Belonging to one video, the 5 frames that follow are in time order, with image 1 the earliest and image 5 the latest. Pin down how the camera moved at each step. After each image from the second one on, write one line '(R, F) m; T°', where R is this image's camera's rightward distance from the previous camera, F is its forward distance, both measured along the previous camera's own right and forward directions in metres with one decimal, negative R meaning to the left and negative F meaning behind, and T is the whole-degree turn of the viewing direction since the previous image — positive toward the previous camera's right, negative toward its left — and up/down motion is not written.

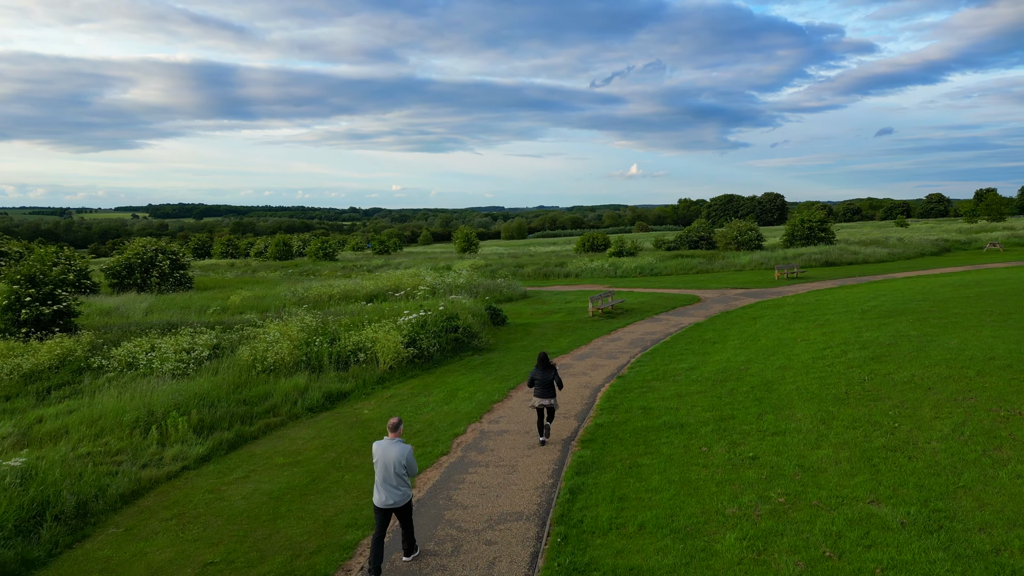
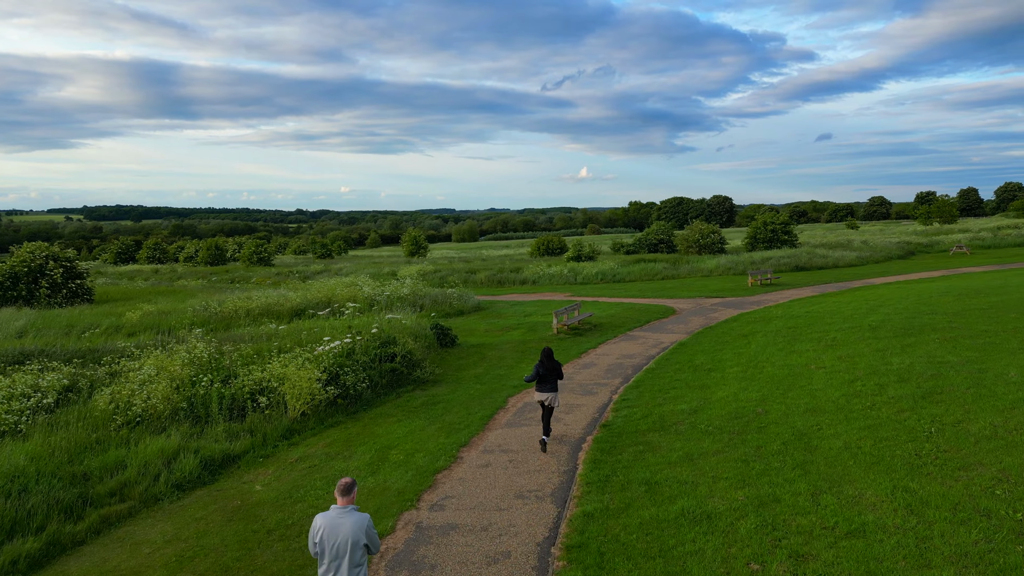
(0.0, +3.5) m; +4°
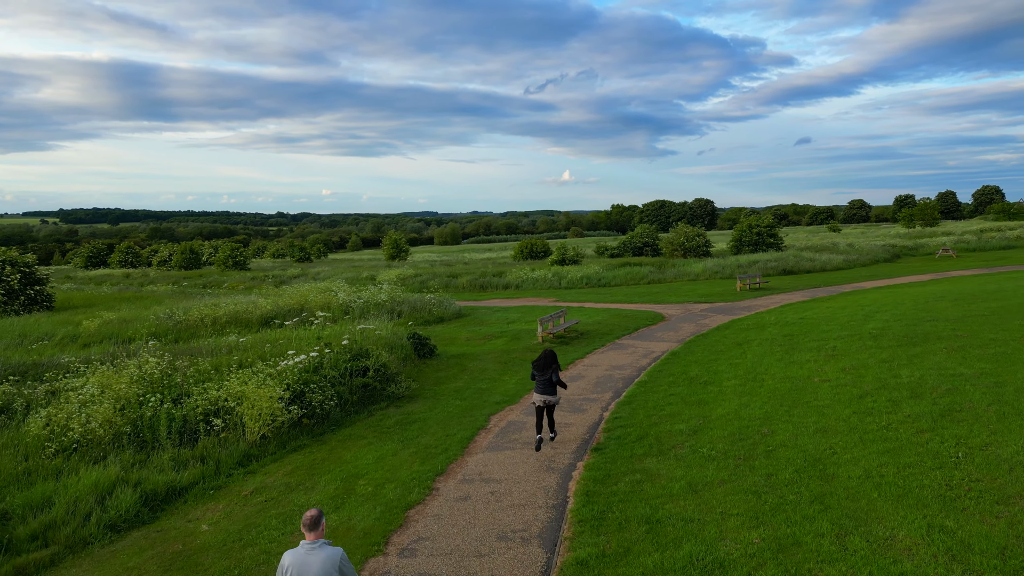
(0.0, +1.1) m; +1°
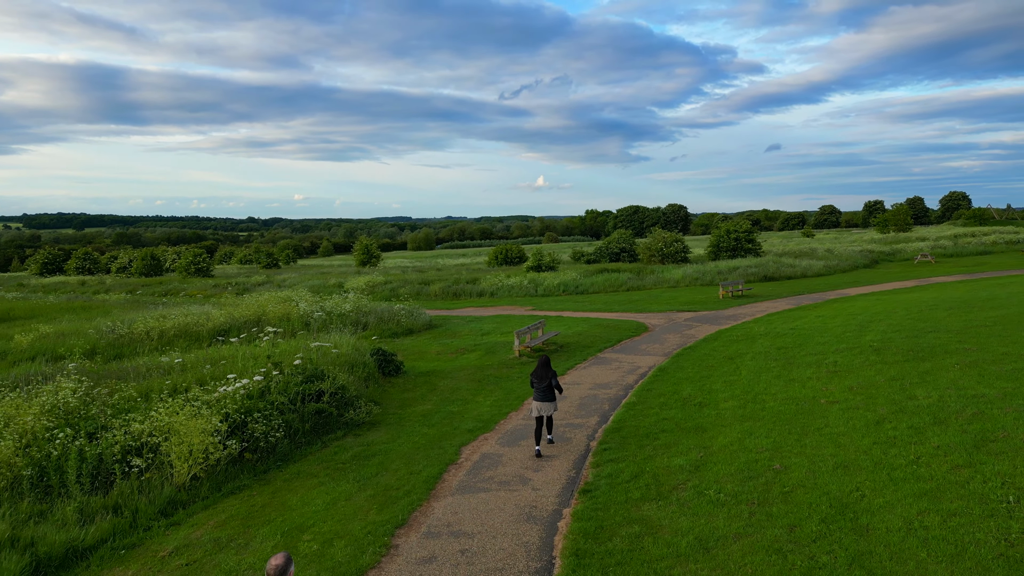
(0.0, +1.5) m; +2°
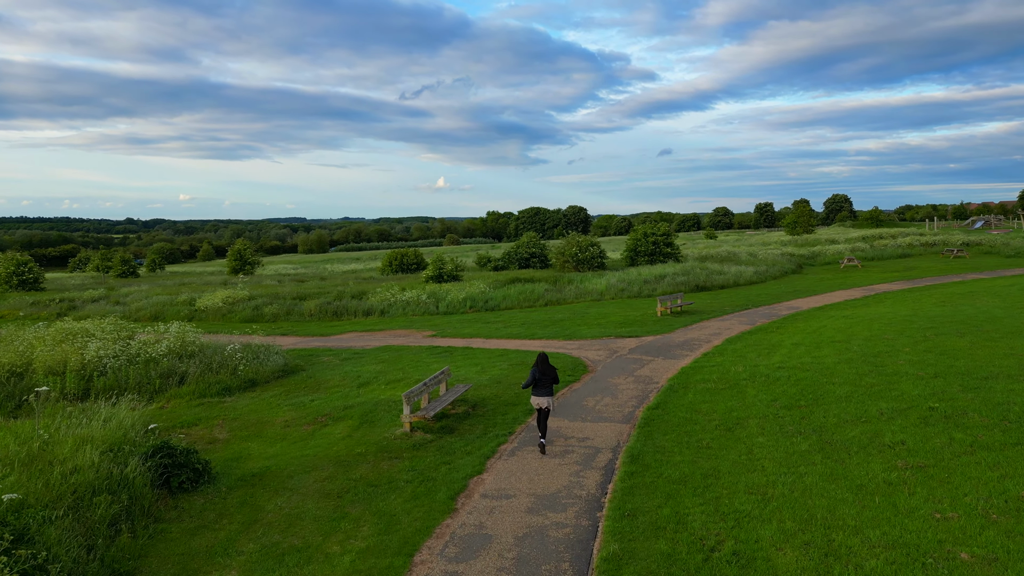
(+0.3, +6.1) m; +8°
